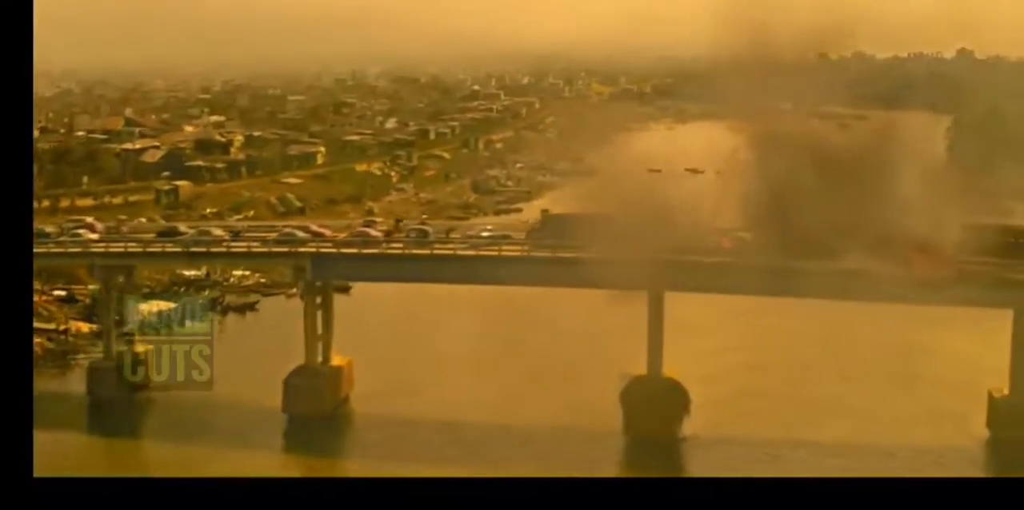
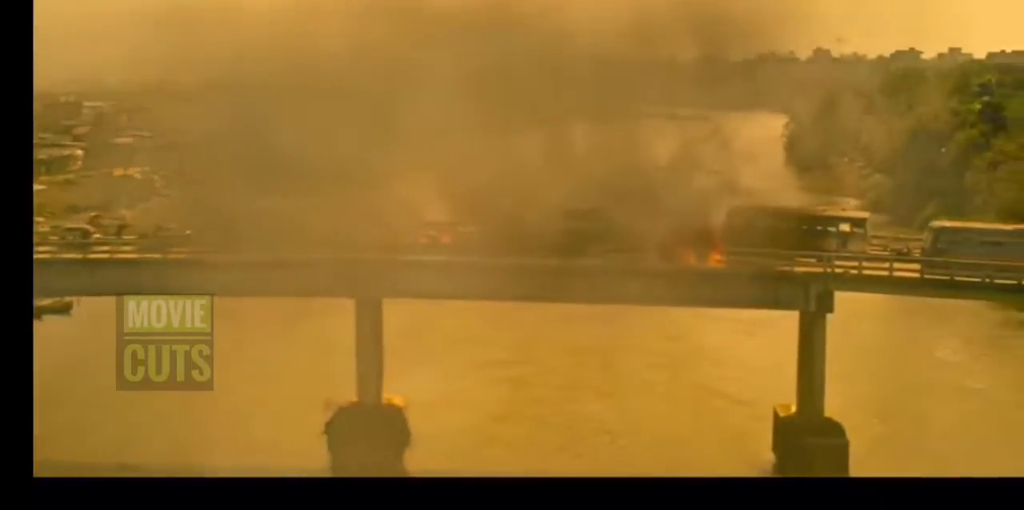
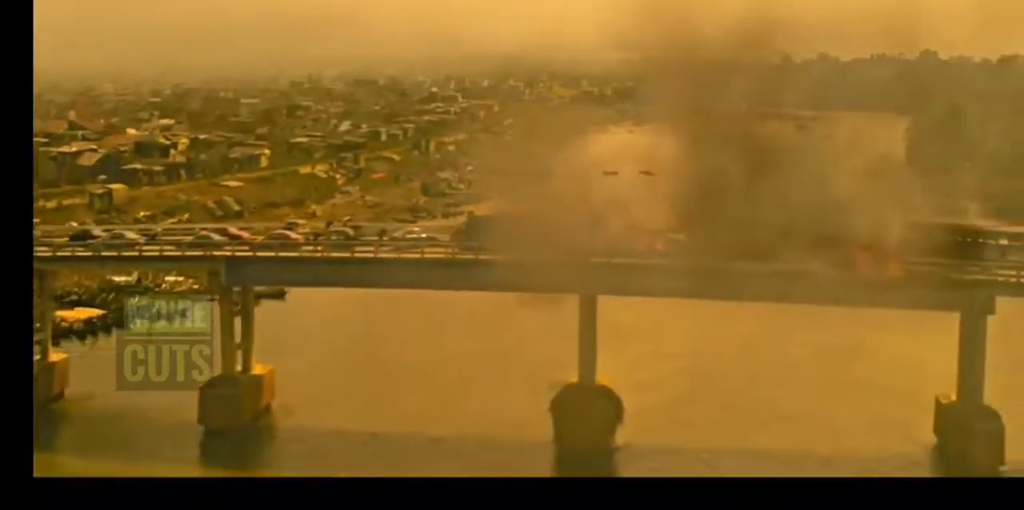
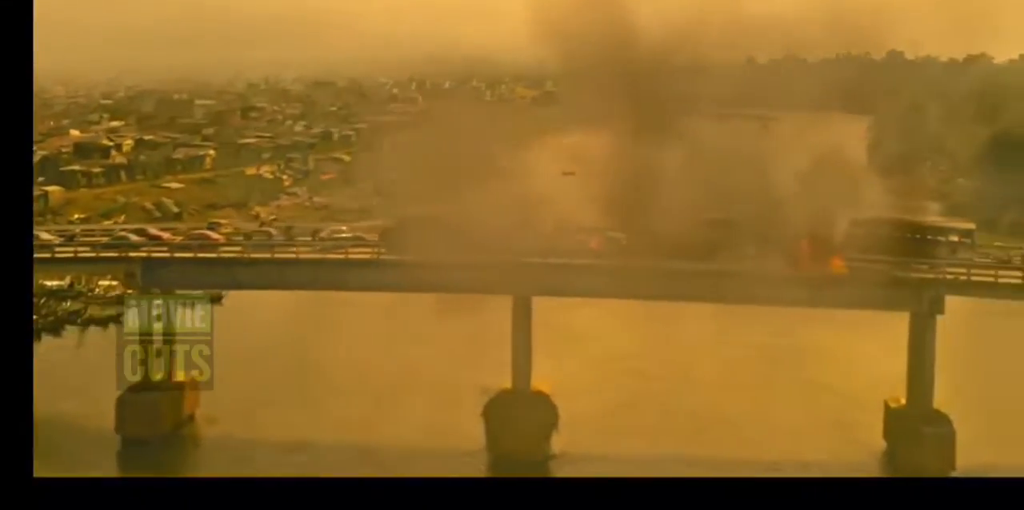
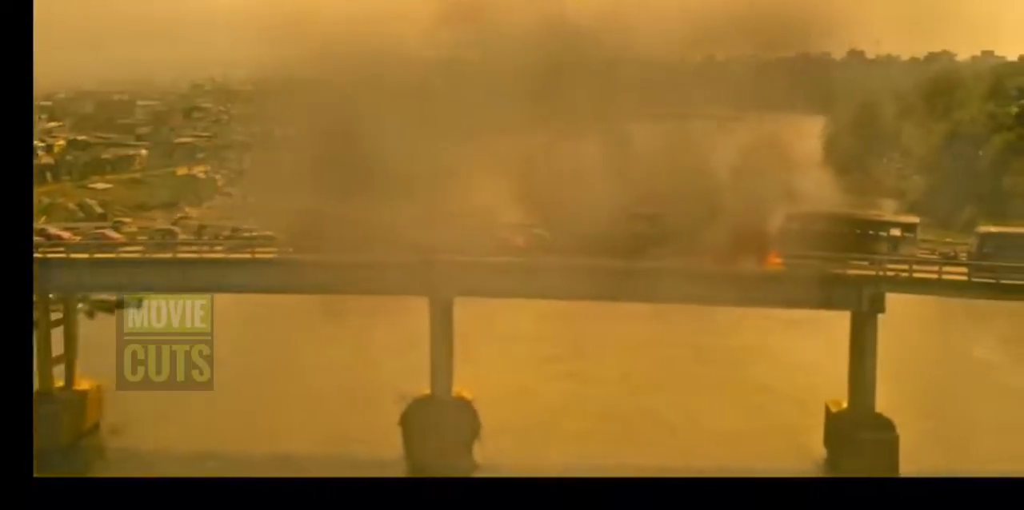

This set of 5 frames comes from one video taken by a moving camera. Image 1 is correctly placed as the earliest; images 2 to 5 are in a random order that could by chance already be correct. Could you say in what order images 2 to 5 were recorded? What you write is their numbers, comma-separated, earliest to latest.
3, 4, 5, 2
